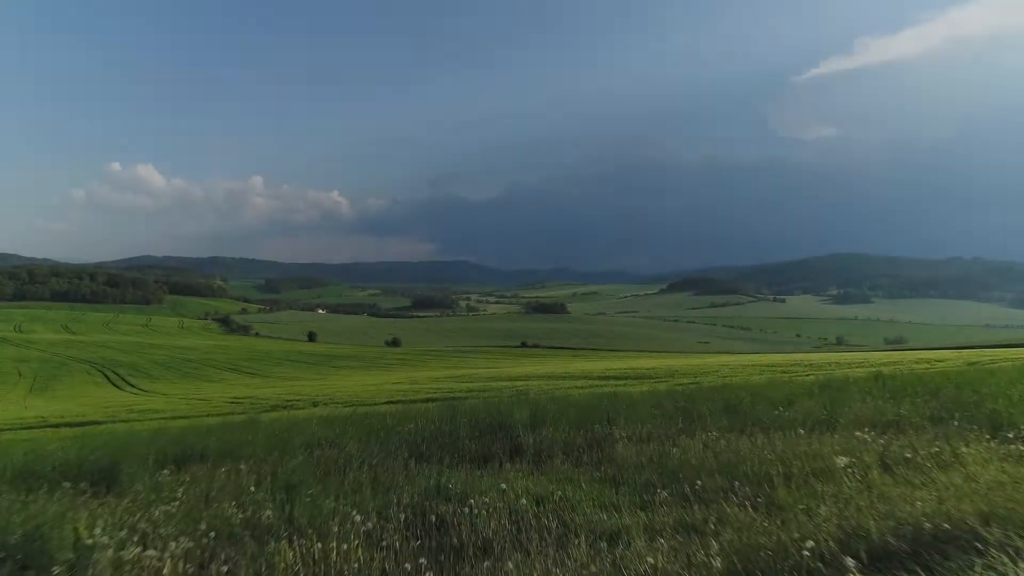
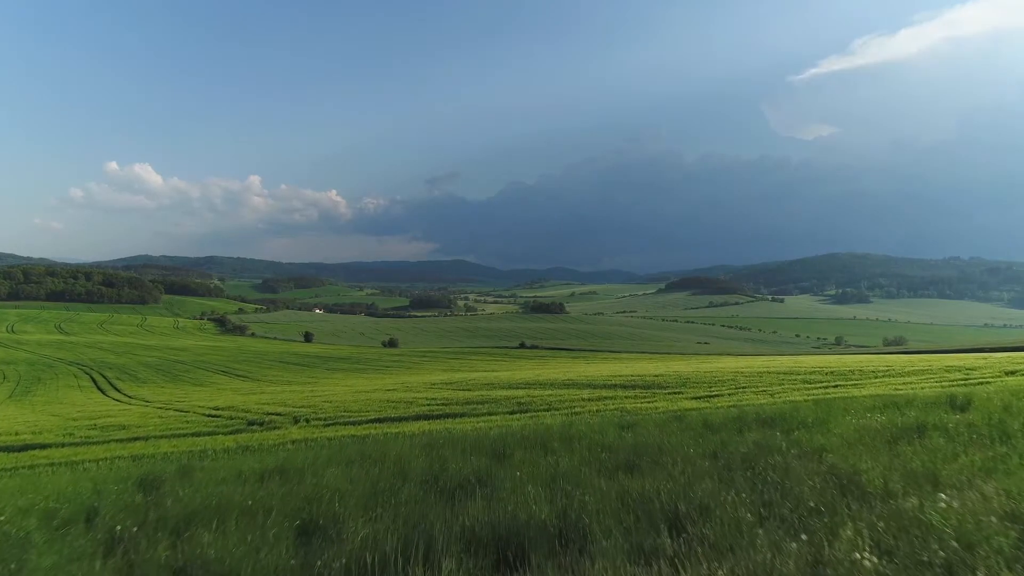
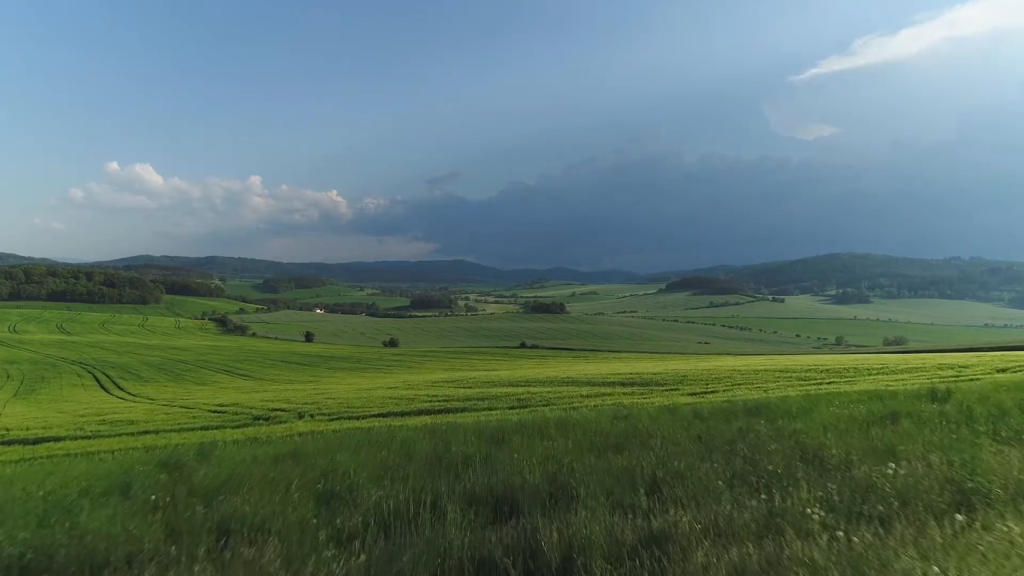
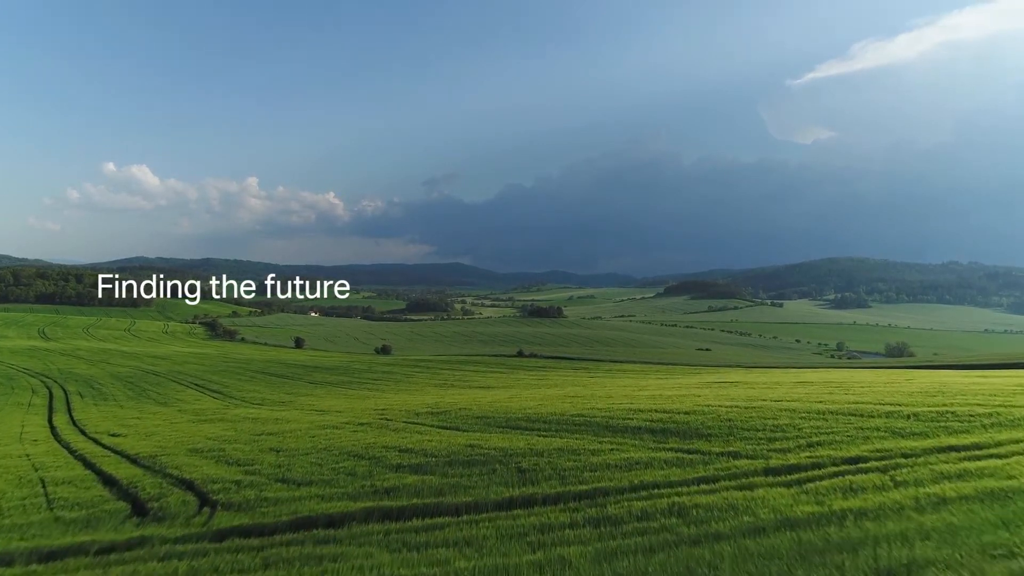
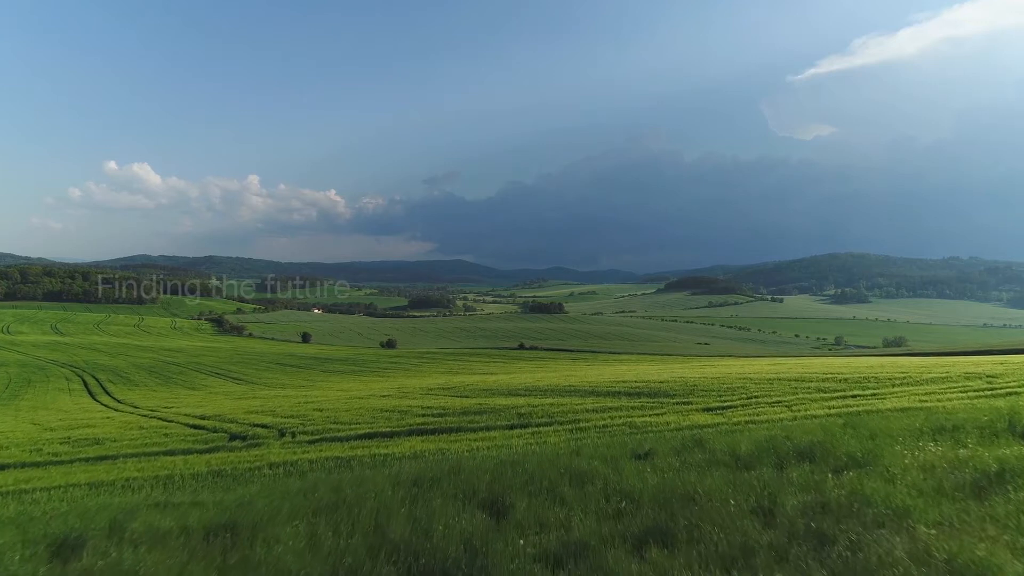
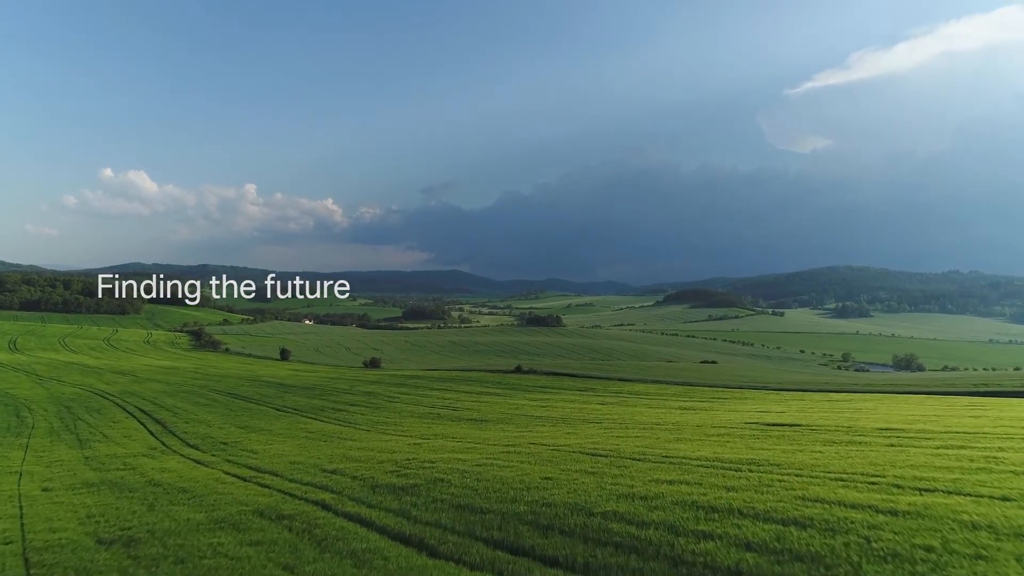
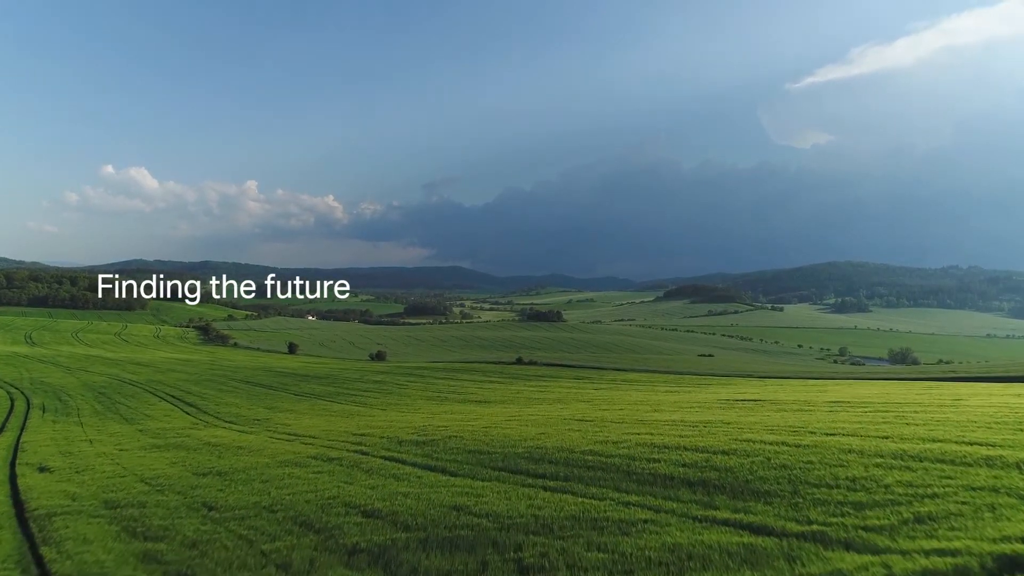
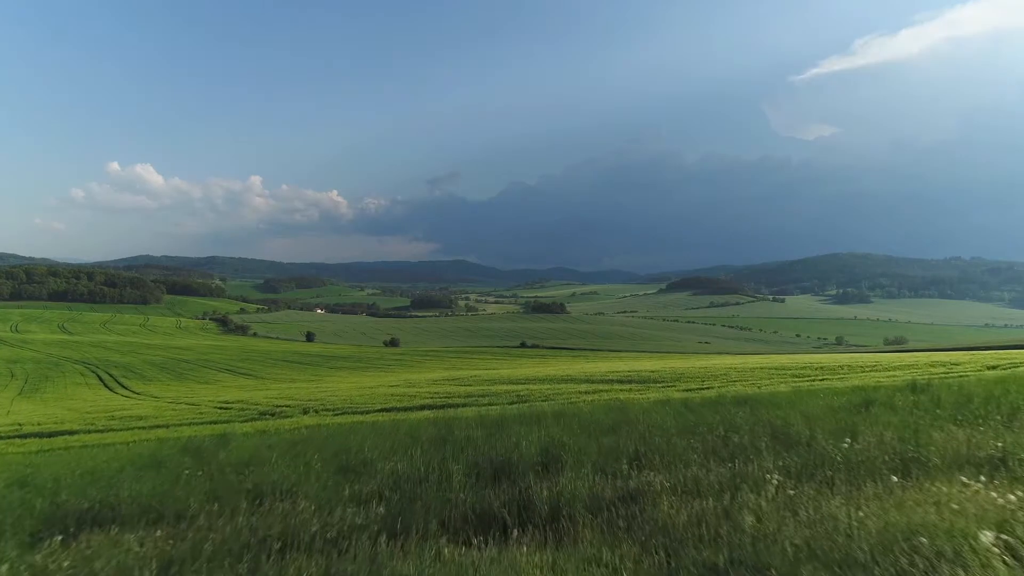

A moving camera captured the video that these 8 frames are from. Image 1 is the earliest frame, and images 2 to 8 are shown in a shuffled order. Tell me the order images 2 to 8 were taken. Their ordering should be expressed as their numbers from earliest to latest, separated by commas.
8, 3, 2, 5, 4, 7, 6
